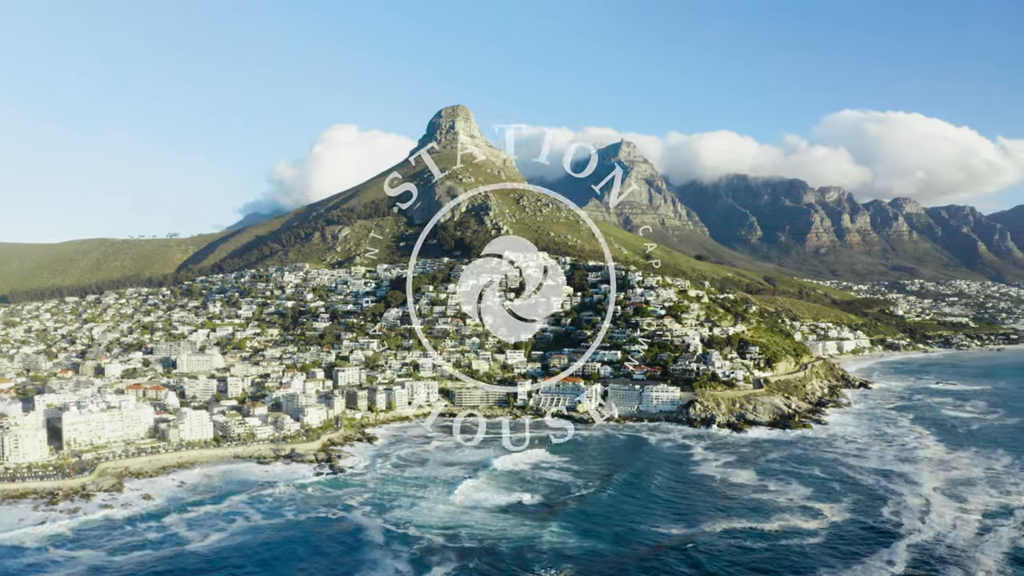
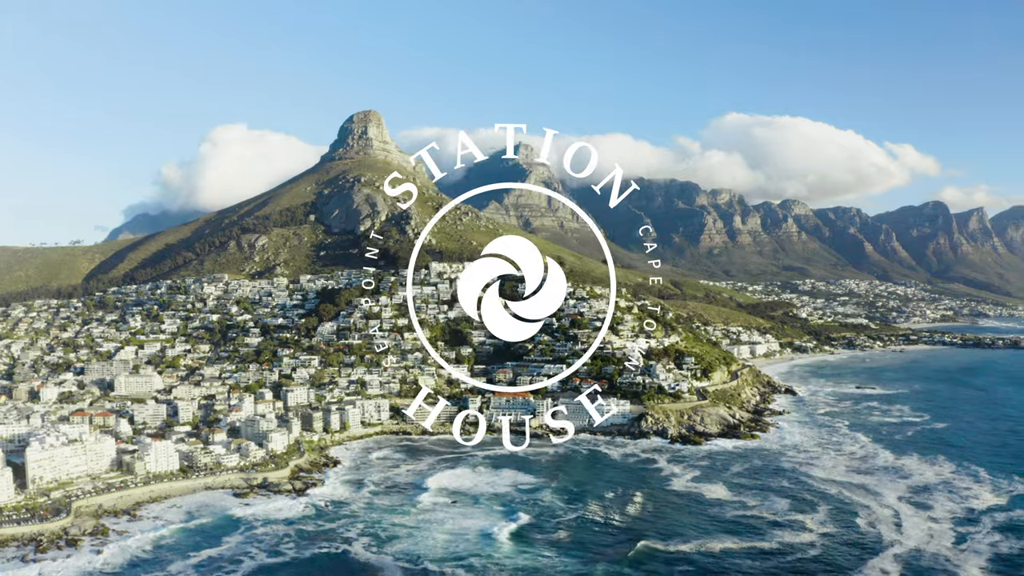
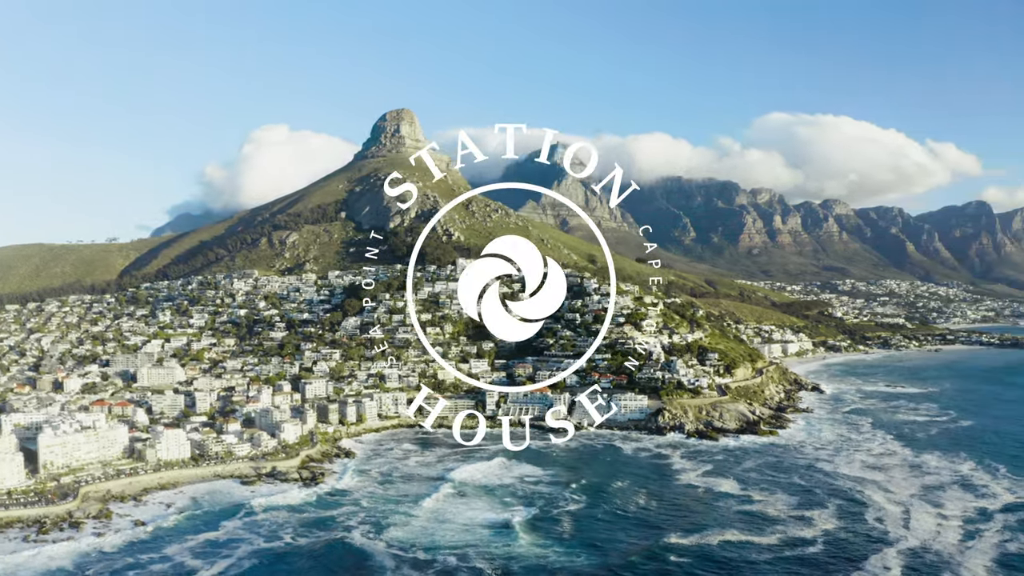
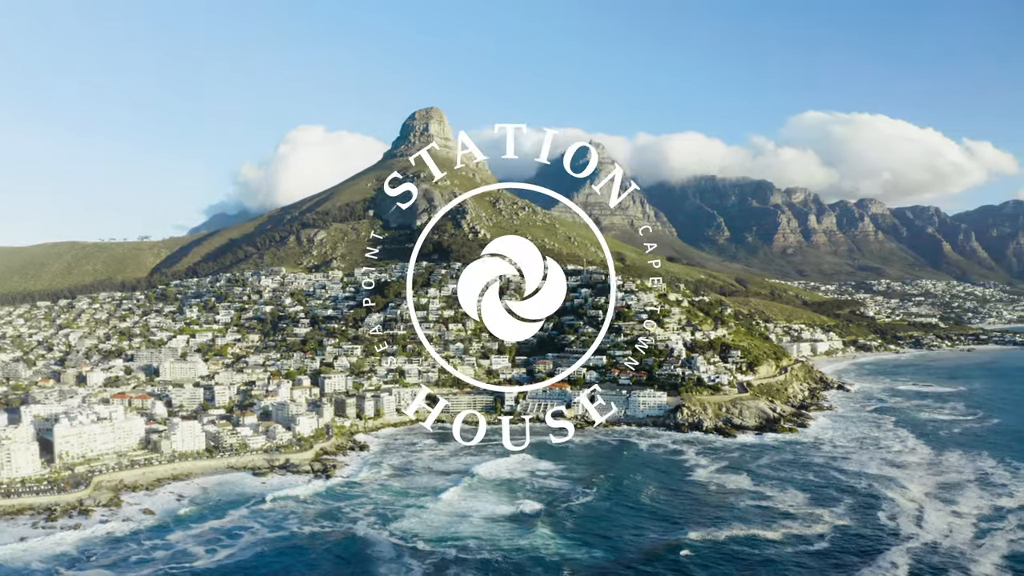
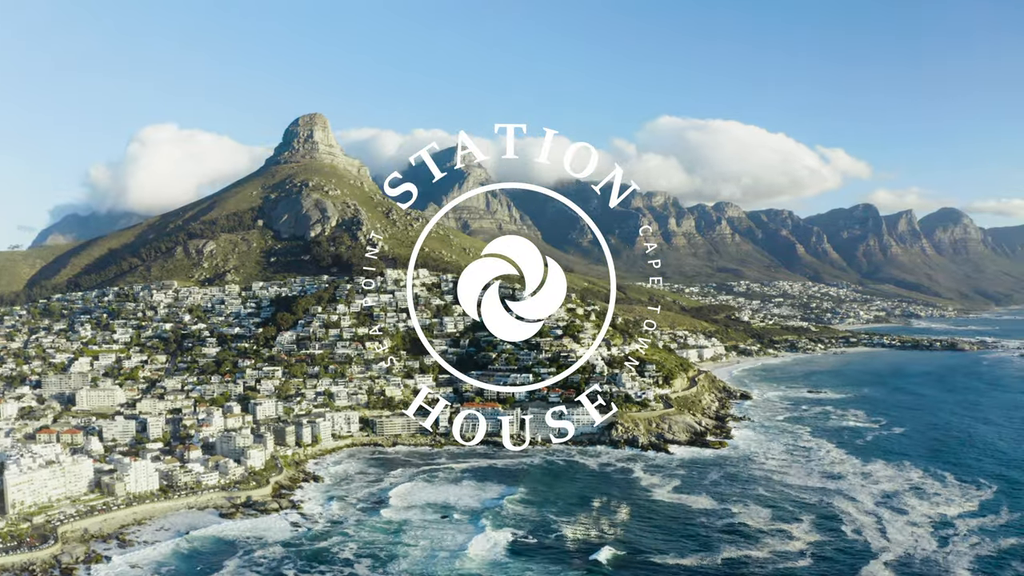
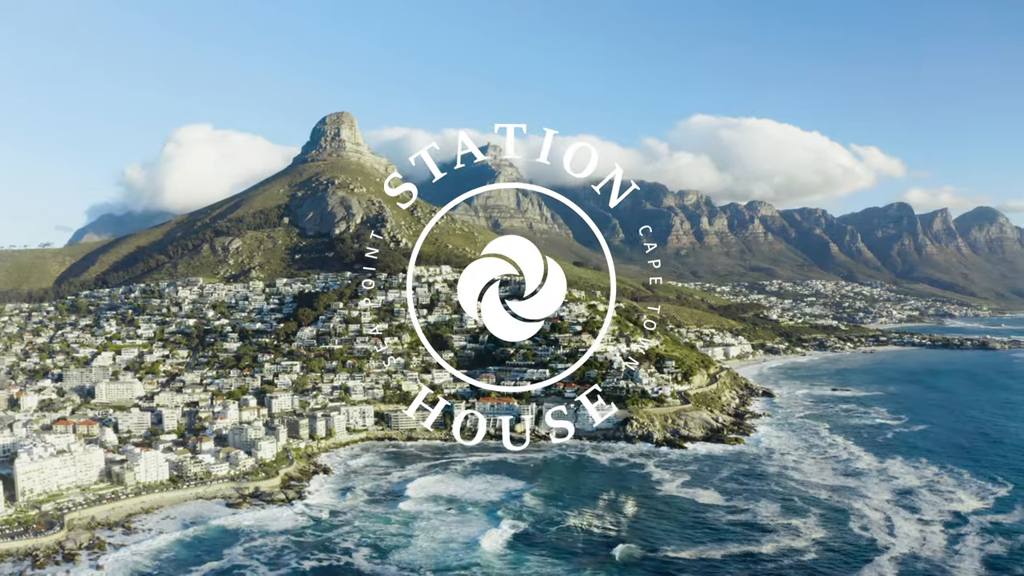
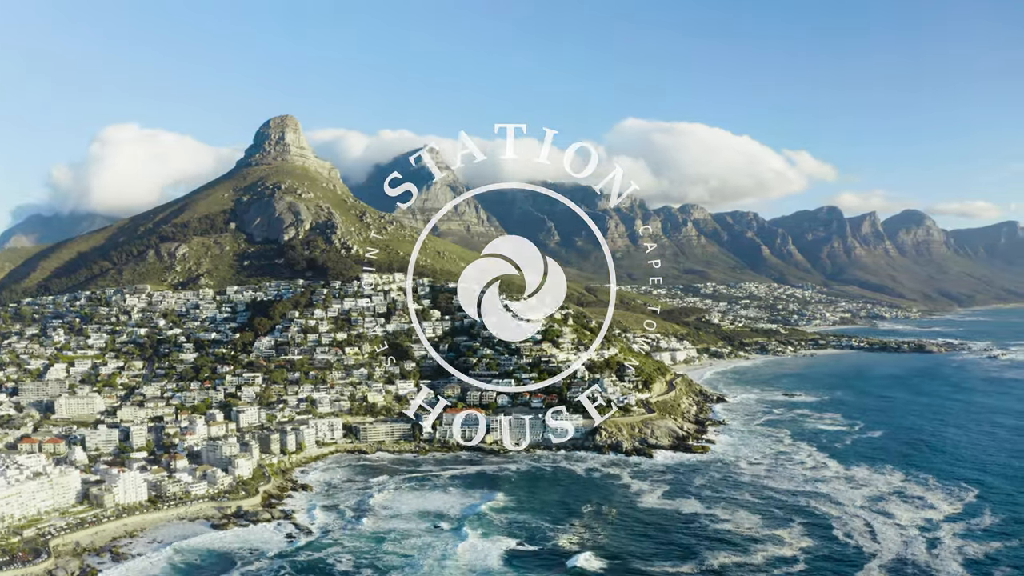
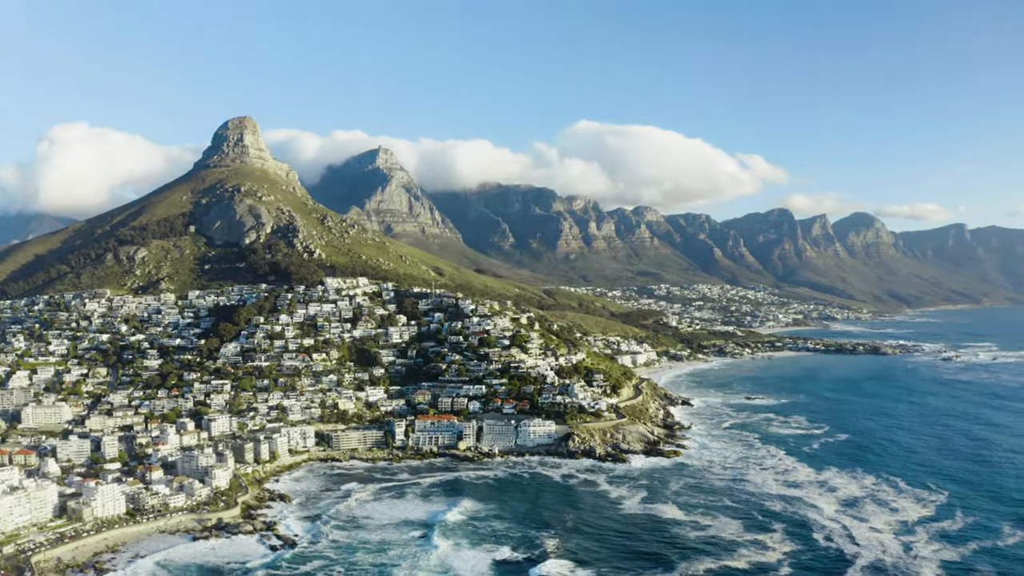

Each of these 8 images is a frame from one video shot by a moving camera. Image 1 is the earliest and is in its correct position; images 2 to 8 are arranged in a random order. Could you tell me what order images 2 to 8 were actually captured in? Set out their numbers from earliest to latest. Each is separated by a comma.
4, 3, 2, 6, 5, 7, 8
